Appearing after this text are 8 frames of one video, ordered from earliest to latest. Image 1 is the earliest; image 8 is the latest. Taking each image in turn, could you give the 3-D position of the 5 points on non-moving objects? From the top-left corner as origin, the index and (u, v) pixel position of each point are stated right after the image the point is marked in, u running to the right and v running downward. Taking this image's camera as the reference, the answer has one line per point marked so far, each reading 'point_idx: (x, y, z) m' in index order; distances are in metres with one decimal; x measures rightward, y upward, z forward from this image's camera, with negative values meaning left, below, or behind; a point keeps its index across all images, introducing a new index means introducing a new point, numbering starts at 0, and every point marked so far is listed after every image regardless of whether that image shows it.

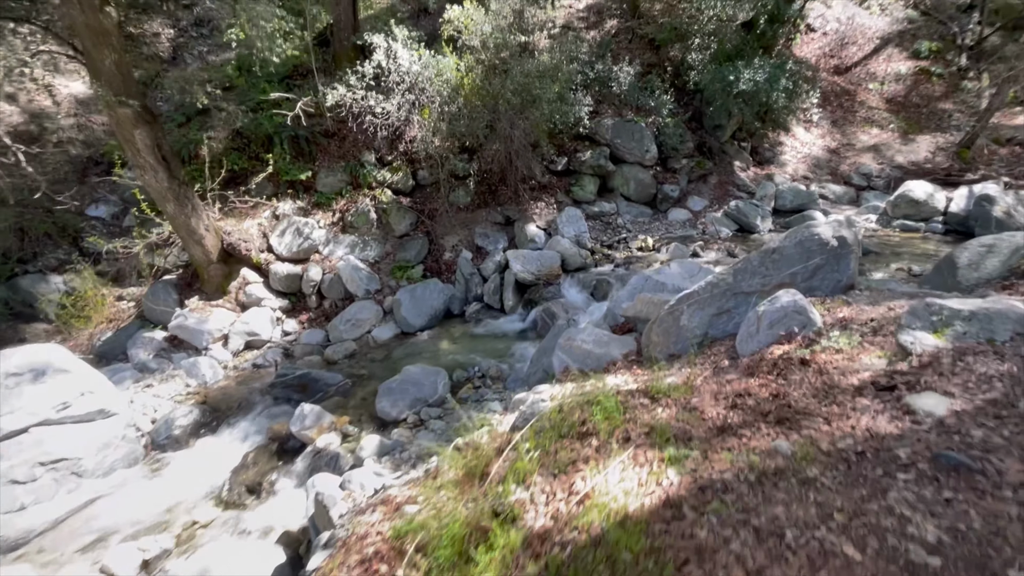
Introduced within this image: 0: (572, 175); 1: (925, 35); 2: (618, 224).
0: (+1.6, +3.0, +12.7) m
1: (+16.3, +10.0, +19.0) m
2: (+2.8, +1.7, +12.4) m
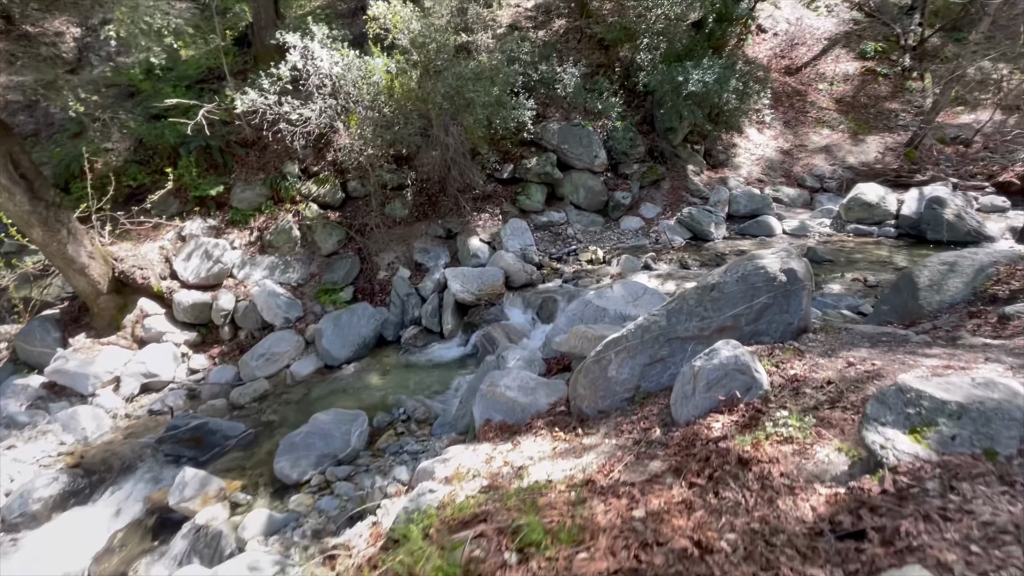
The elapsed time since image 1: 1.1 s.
0: (+0.2, +2.7, +12.0) m
1: (+14.3, +10.0, +19.1) m
2: (+1.4, +1.3, +11.7) m
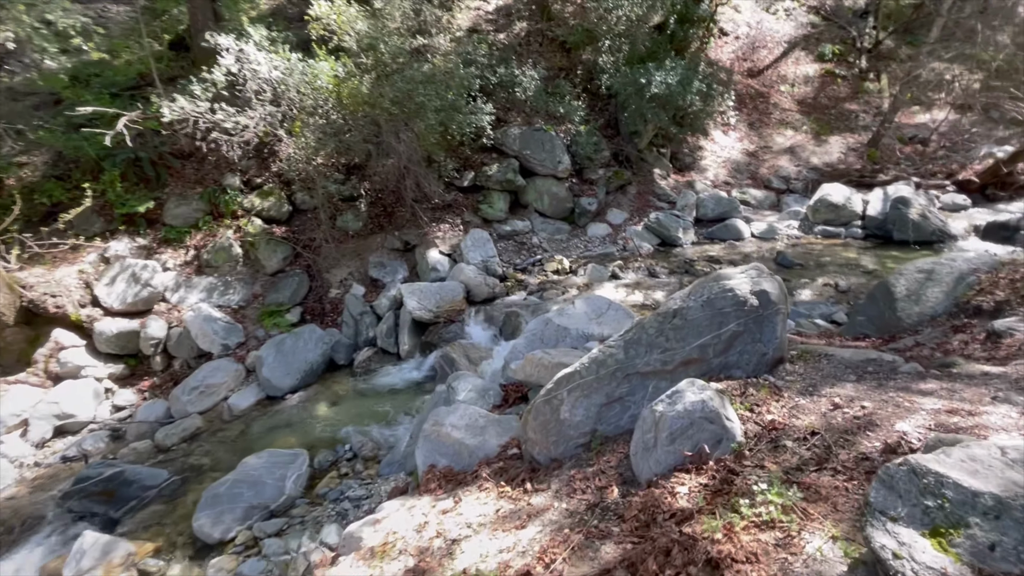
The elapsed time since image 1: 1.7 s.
0: (-0.8, +2.3, +11.4) m
1: (+12.7, +10.0, +19.3) m
2: (+0.5, +1.0, +11.2) m
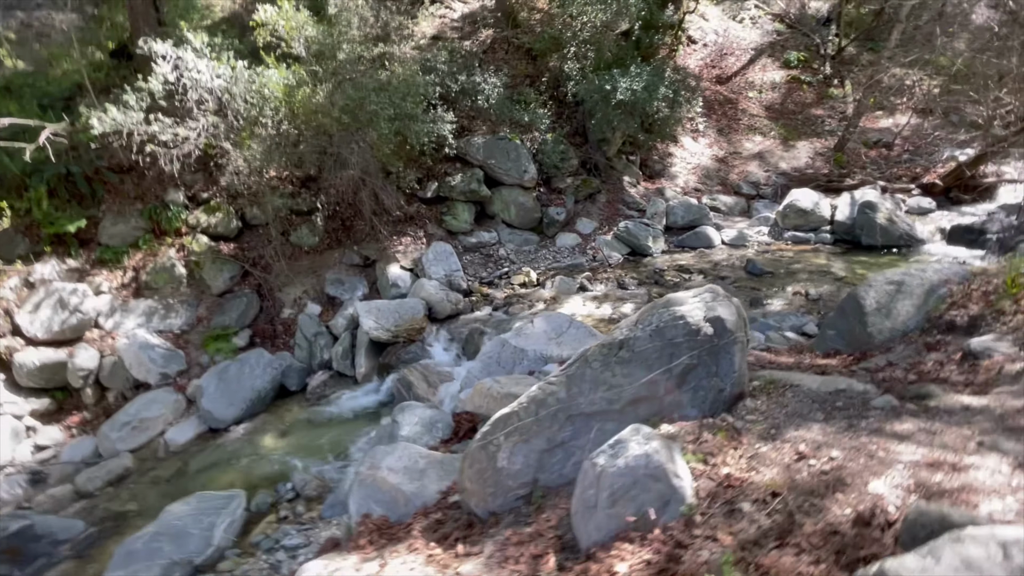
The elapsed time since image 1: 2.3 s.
0: (-1.6, +2.0, +11.0) m
1: (+11.4, +9.9, +19.5) m
2: (-0.3, +0.7, +10.8) m
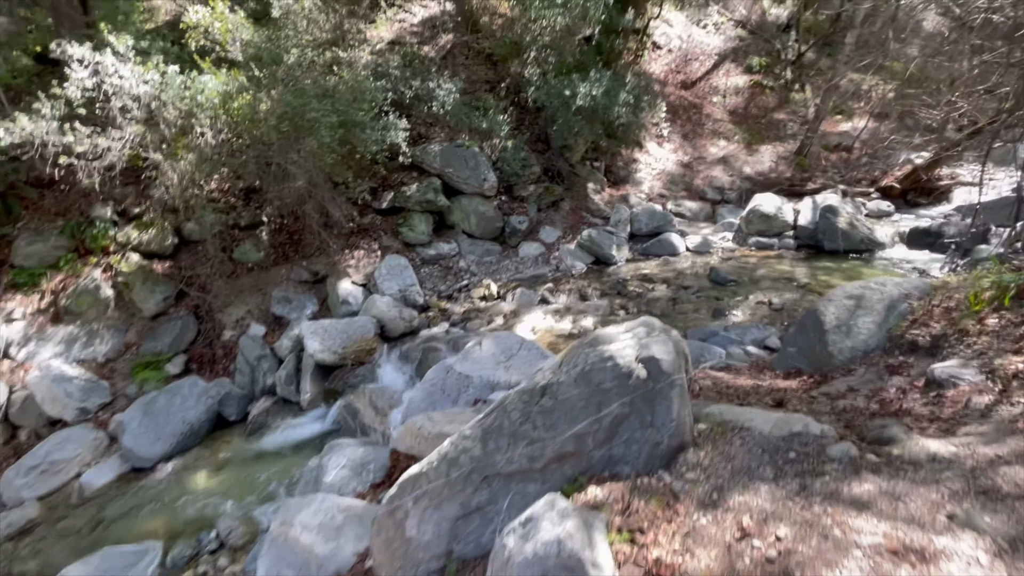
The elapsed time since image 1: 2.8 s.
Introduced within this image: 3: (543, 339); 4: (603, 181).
0: (-2.5, +1.7, +10.5) m
1: (+9.9, +9.7, +19.7) m
2: (-1.1, +0.4, +10.4) m
3: (+0.5, -0.8, +7.5) m
4: (+2.5, +2.9, +13.2) m
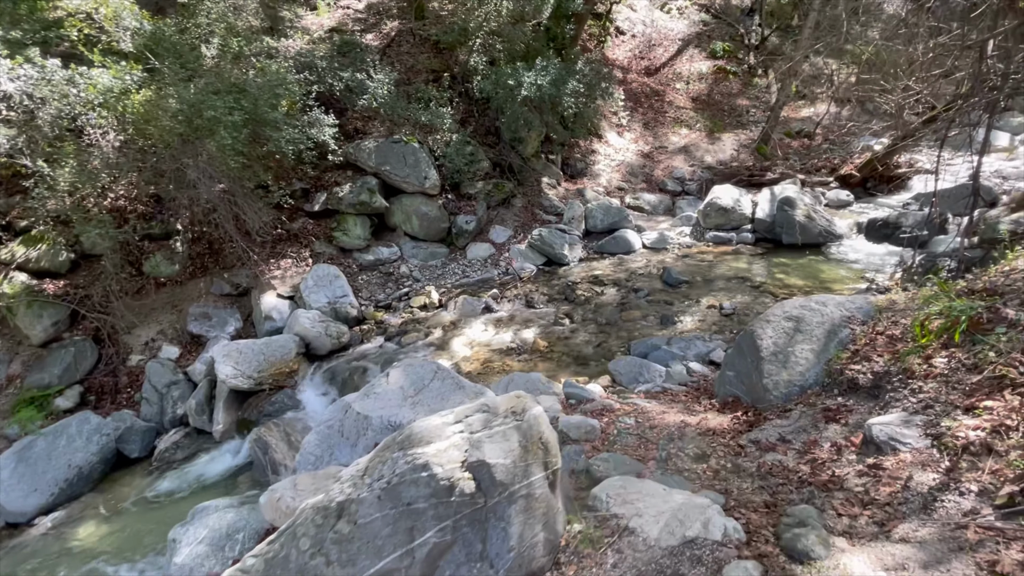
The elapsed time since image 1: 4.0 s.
0: (-3.6, +1.5, +9.7) m
1: (+8.1, +10.1, +19.2) m
2: (-2.3, +0.3, +9.7) m
3: (-0.5, -1.0, +6.9) m
4: (+1.2, +3.0, +12.5) m
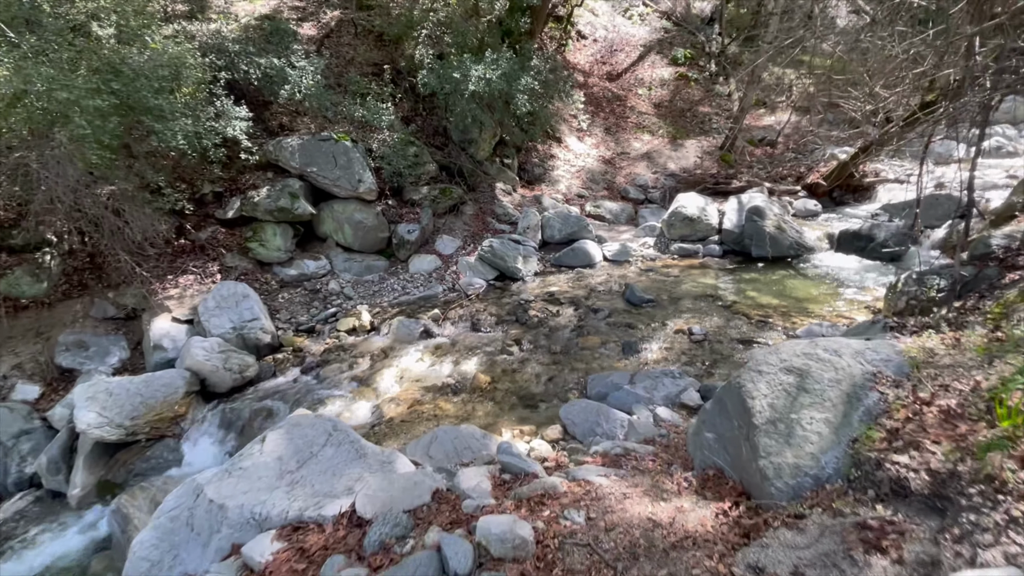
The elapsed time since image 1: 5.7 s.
0: (-4.6, +1.1, +8.4) m
1: (+6.4, +9.7, +18.8) m
2: (-3.2, -0.1, +8.4) m
3: (-1.3, -1.3, +5.7) m
4: (0.0, +2.6, +11.5) m
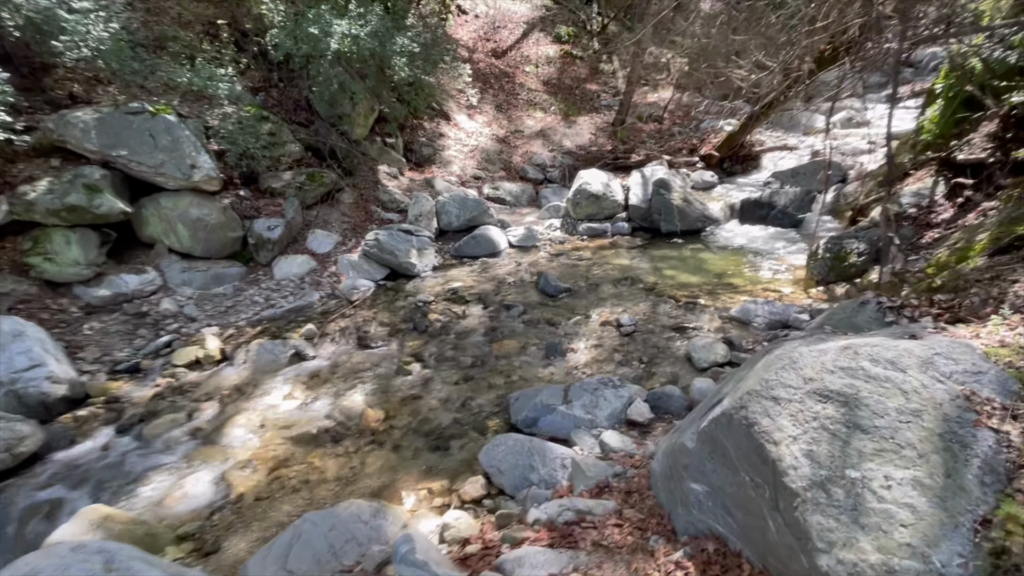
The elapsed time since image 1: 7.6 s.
0: (-6.1, +0.7, +6.0) m
1: (+1.8, +10.4, +18.1) m
2: (-4.7, -0.3, +6.4) m
3: (-2.1, -1.4, +4.2) m
4: (-2.4, +2.6, +10.0) m
